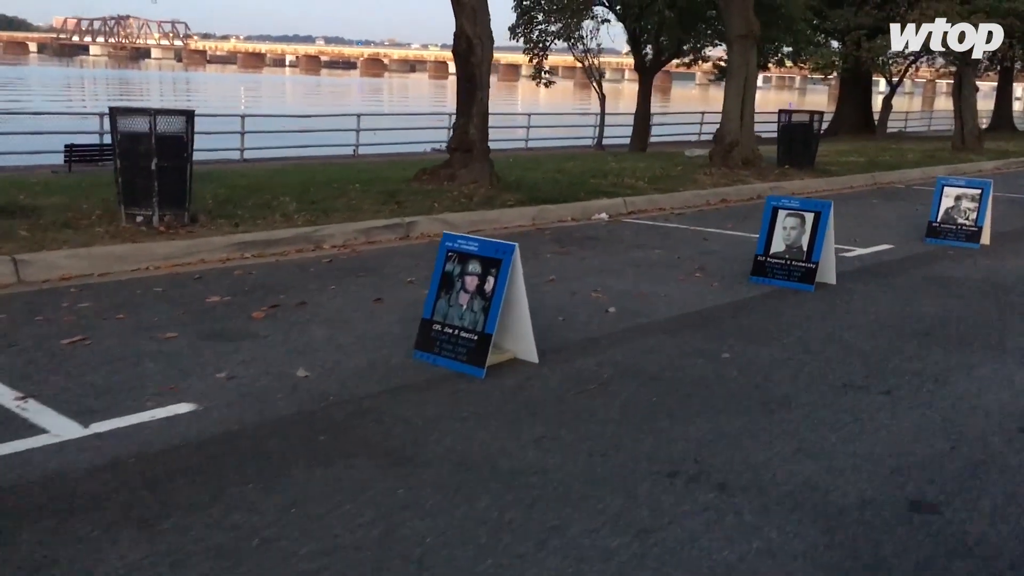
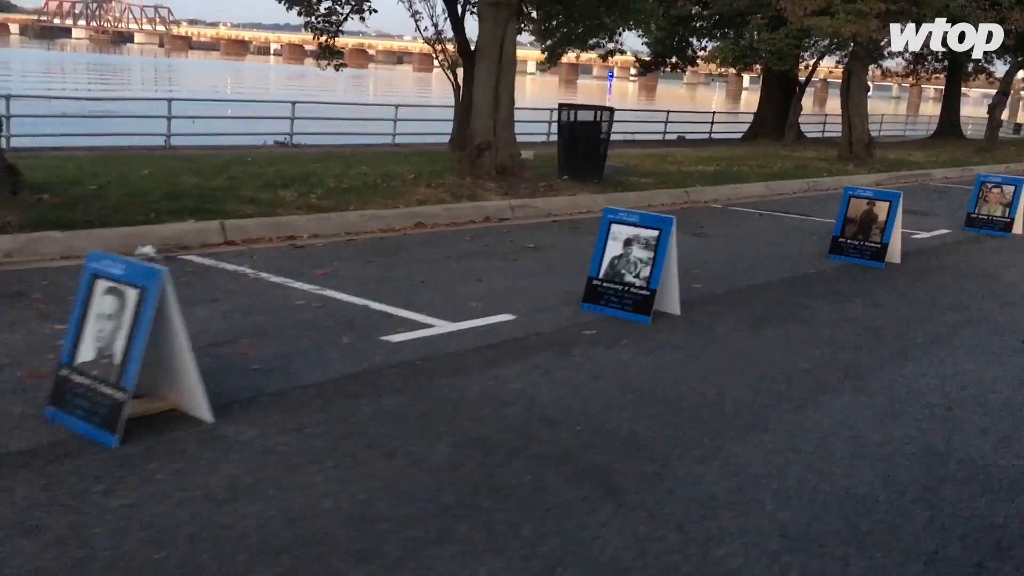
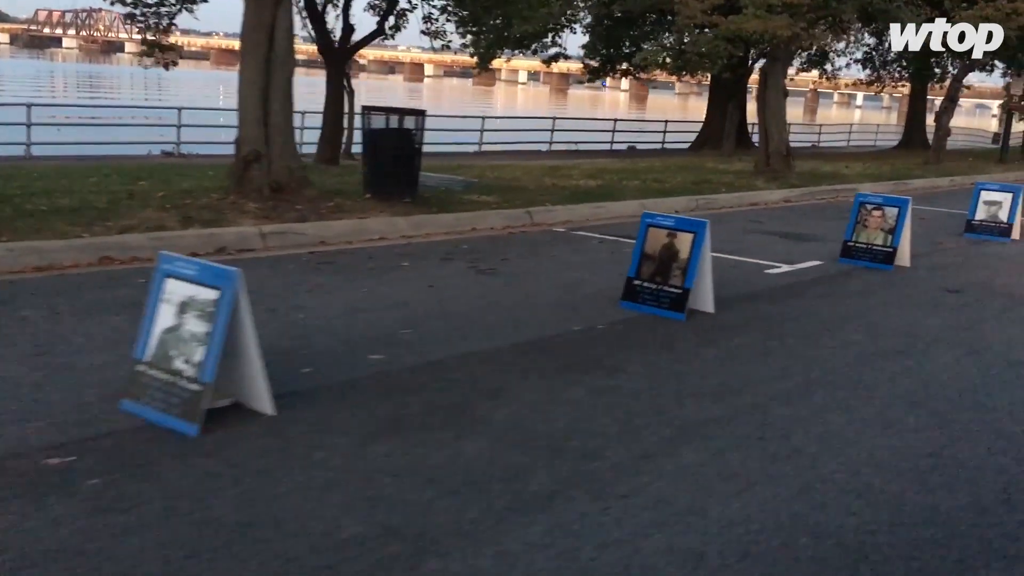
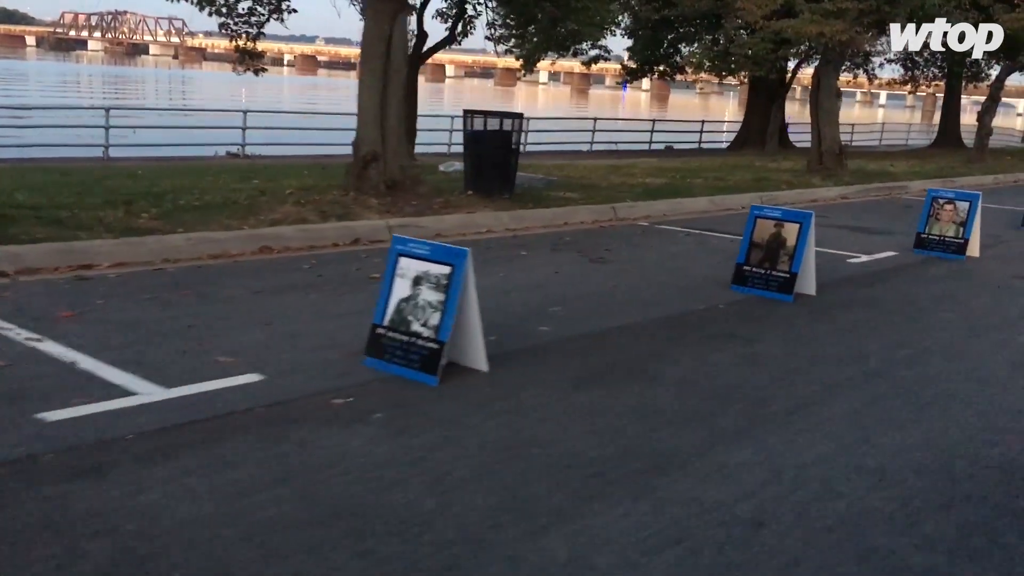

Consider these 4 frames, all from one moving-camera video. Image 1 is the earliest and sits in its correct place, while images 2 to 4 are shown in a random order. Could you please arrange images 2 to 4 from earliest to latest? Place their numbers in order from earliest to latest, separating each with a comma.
2, 4, 3
